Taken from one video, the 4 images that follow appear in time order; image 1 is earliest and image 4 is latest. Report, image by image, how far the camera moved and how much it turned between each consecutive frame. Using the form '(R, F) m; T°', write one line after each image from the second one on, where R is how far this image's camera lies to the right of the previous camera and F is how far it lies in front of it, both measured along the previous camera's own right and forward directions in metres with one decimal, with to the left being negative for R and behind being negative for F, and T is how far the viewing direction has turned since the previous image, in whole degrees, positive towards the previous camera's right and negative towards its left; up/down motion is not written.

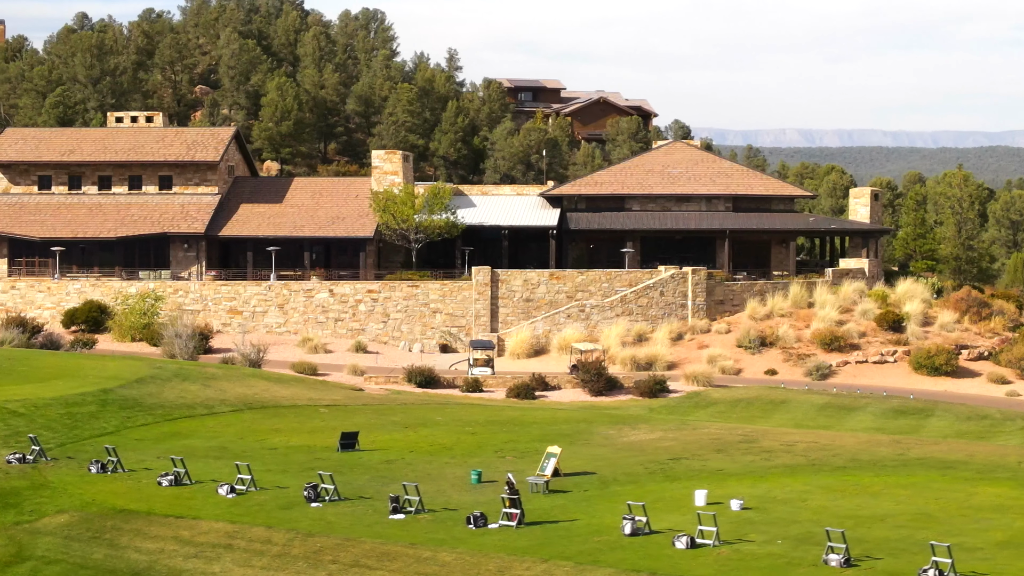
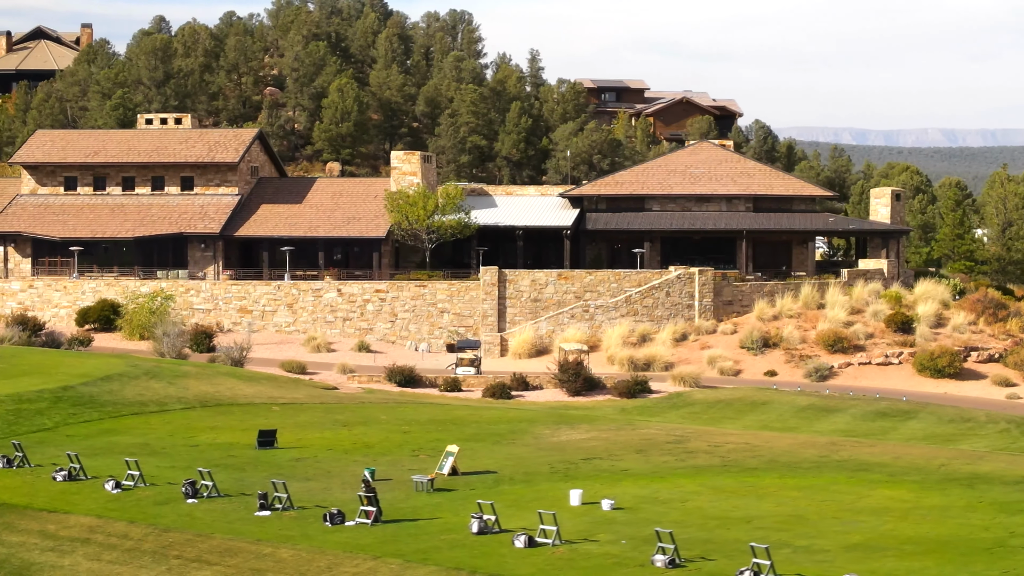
(+3.4, 0.0) m; -4°
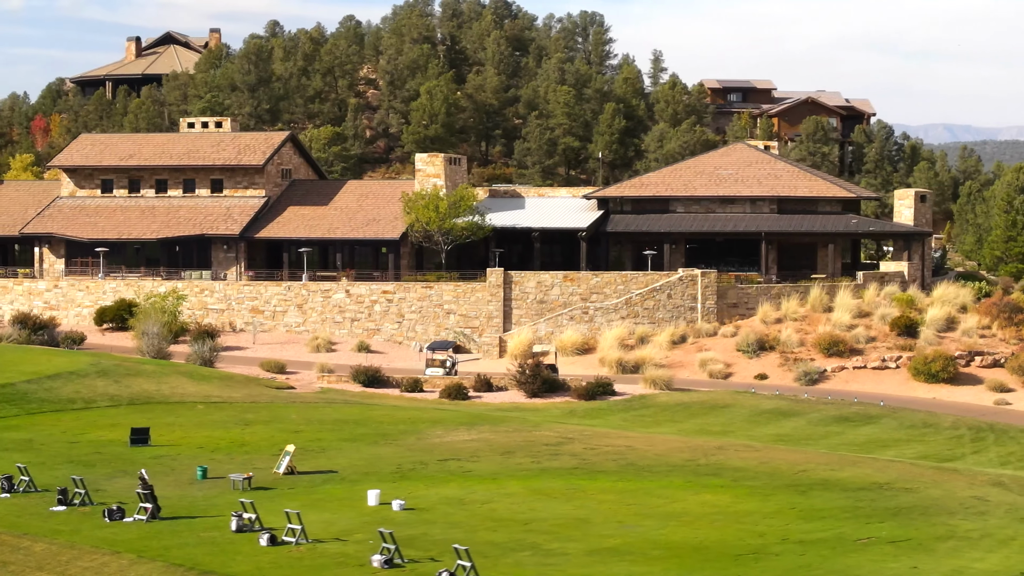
(+5.4, 0.0) m; -6°
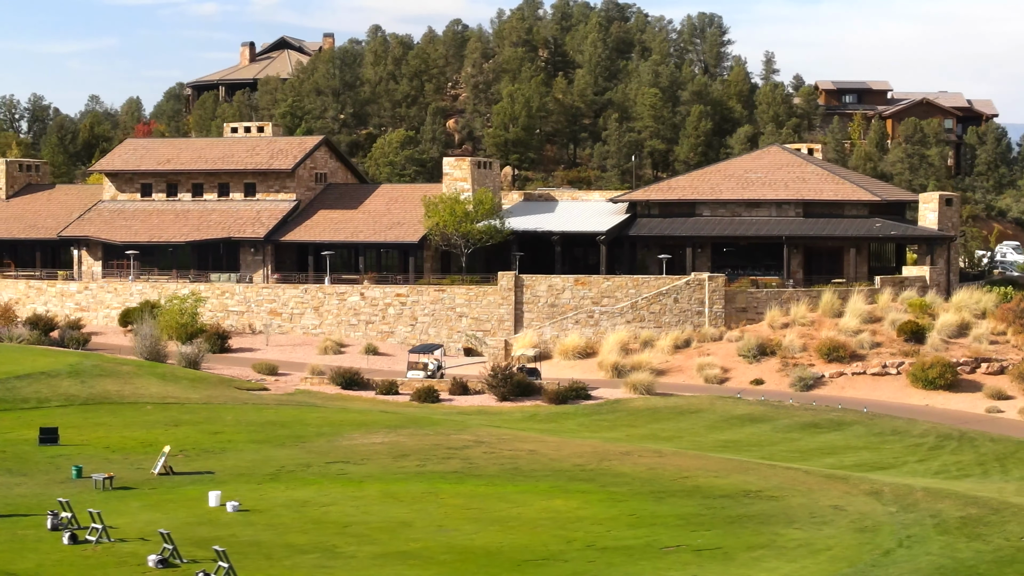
(+4.6, 0.0) m; -5°
